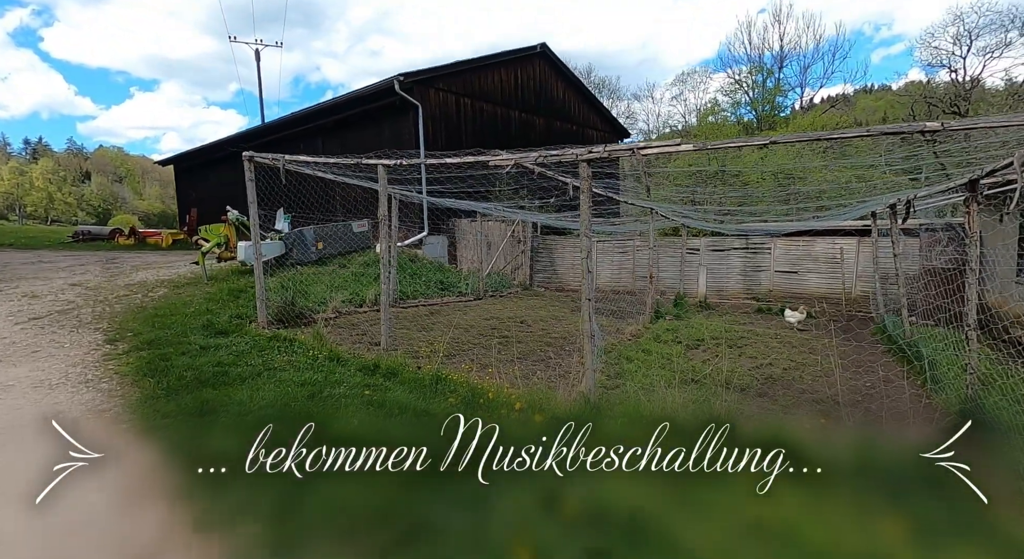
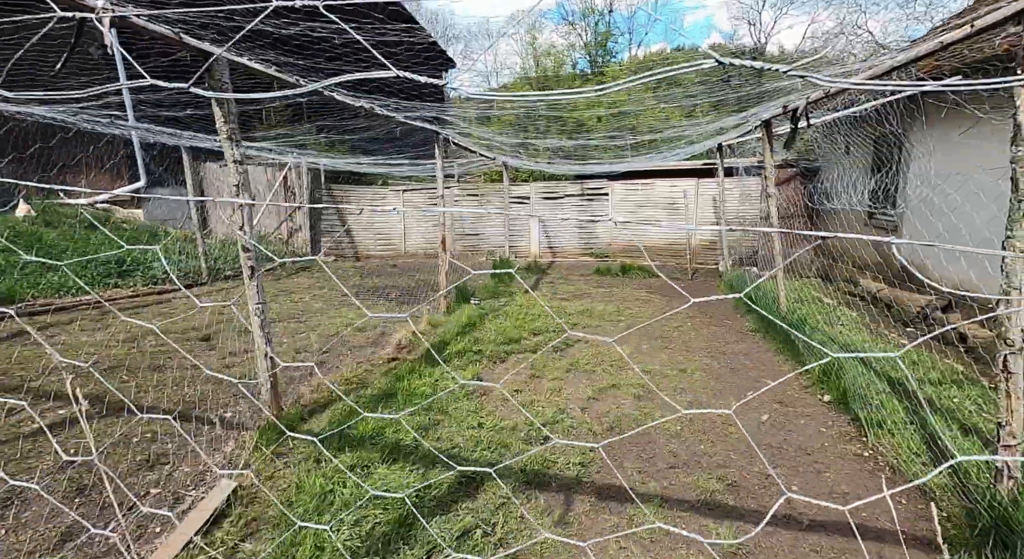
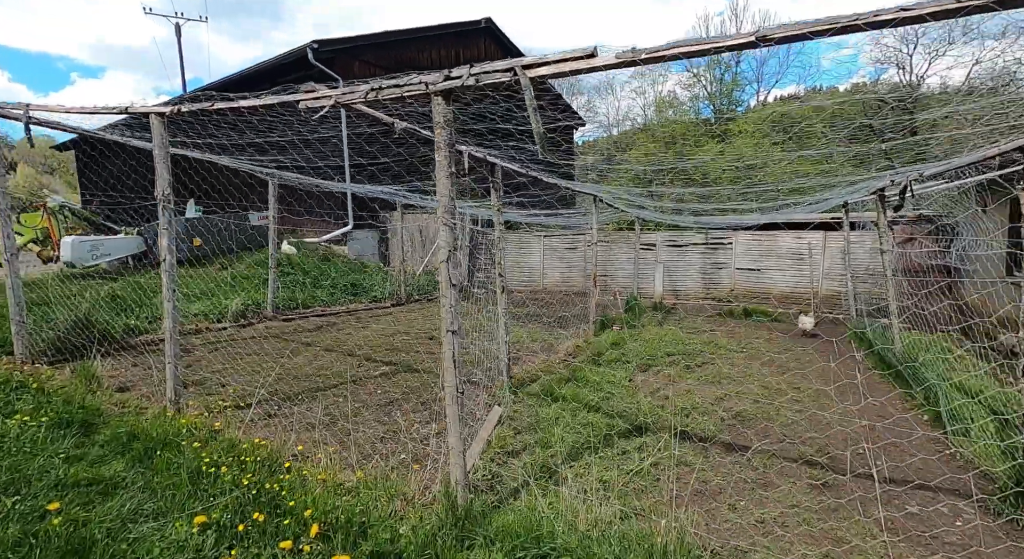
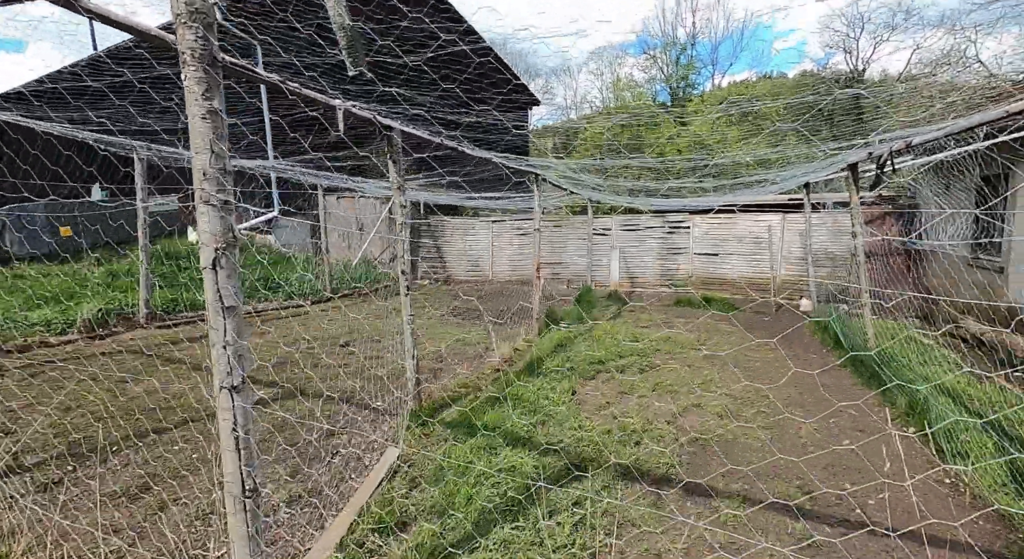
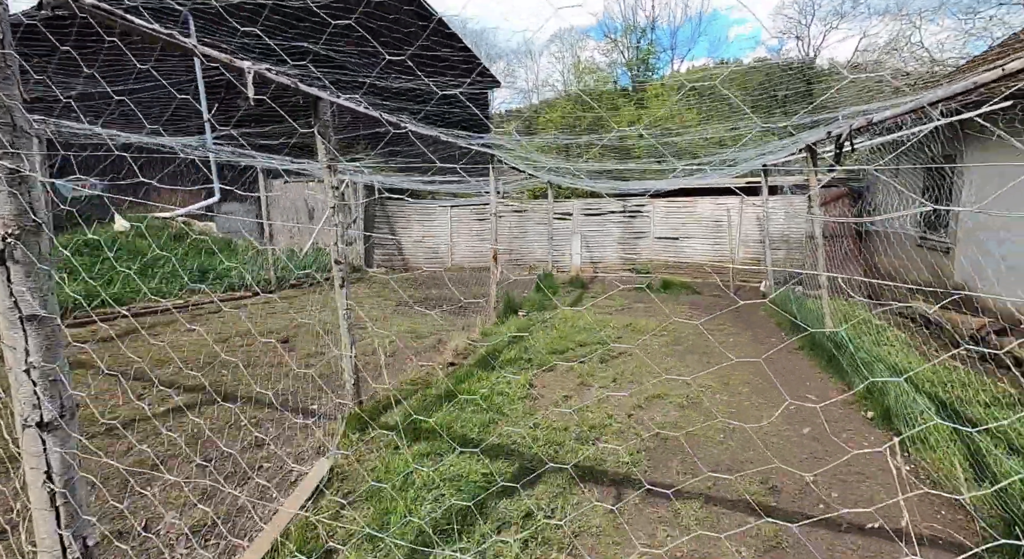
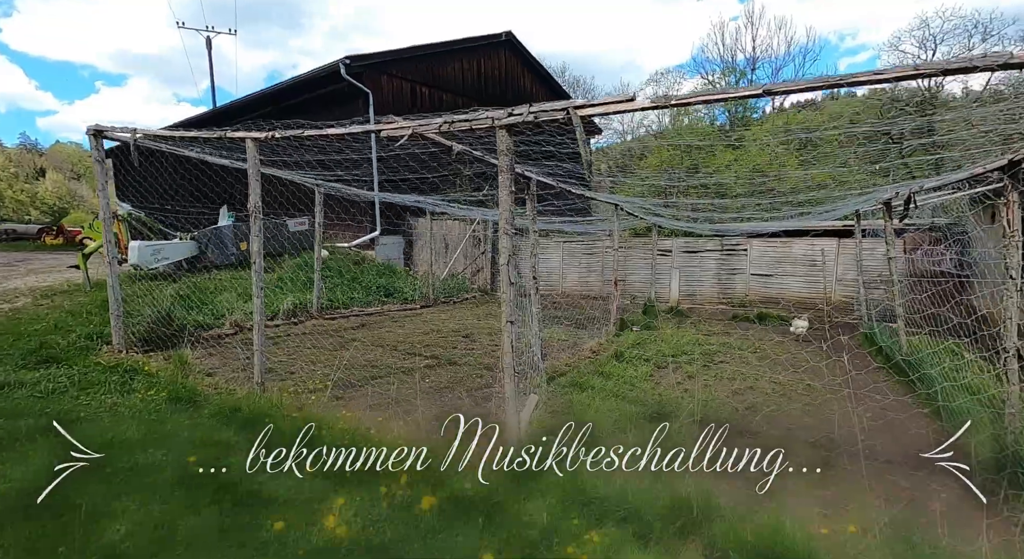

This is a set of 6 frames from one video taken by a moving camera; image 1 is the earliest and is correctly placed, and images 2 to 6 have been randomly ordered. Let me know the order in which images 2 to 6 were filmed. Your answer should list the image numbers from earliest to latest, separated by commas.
6, 3, 4, 5, 2
